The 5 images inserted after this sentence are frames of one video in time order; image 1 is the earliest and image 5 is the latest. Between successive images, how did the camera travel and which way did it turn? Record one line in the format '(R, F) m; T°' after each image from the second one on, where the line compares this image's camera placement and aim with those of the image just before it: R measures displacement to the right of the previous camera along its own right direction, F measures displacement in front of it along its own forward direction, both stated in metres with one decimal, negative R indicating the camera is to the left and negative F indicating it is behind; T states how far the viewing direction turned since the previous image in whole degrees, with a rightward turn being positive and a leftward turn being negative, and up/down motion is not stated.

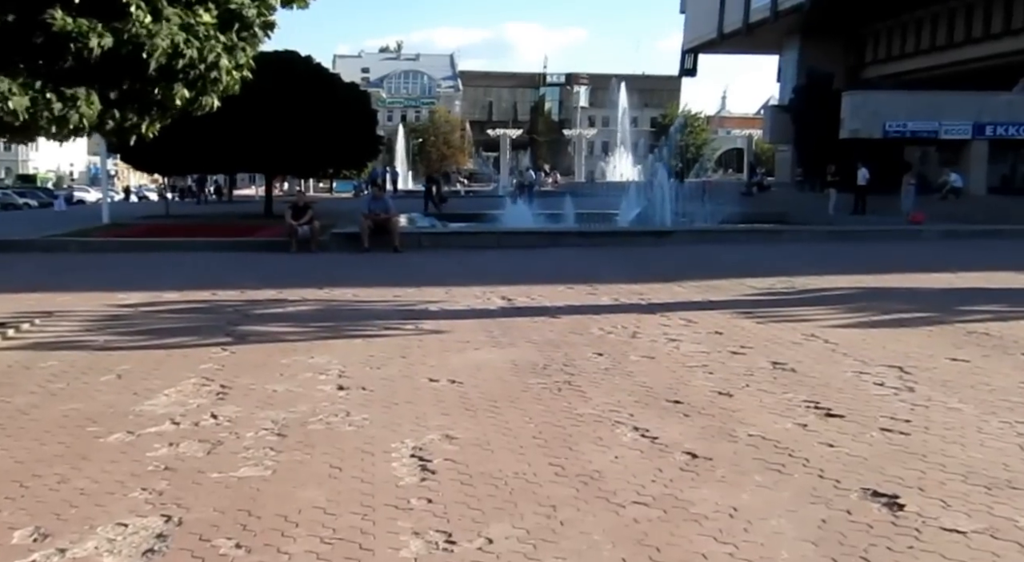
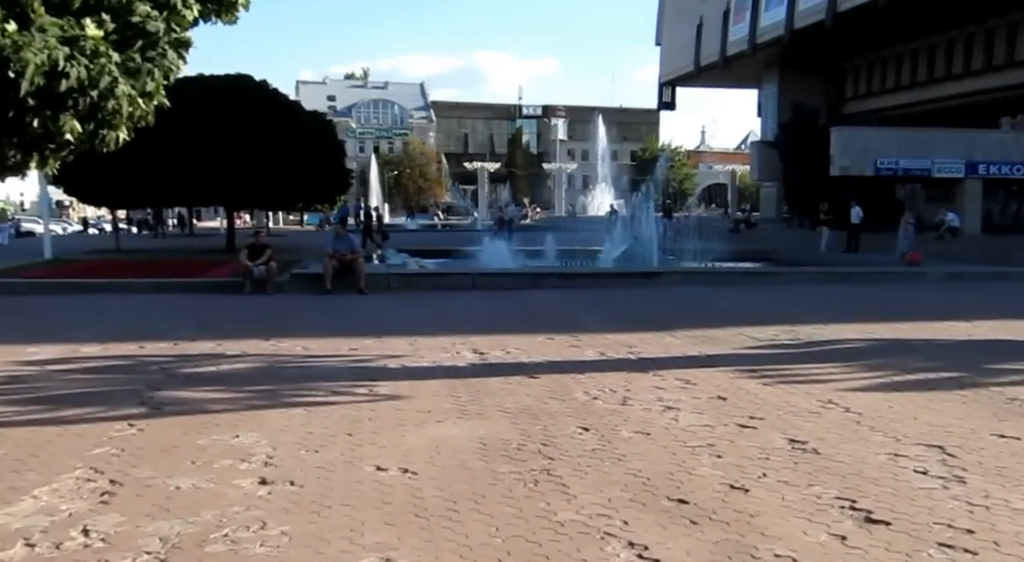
(+0.1, +1.2) m; +1°
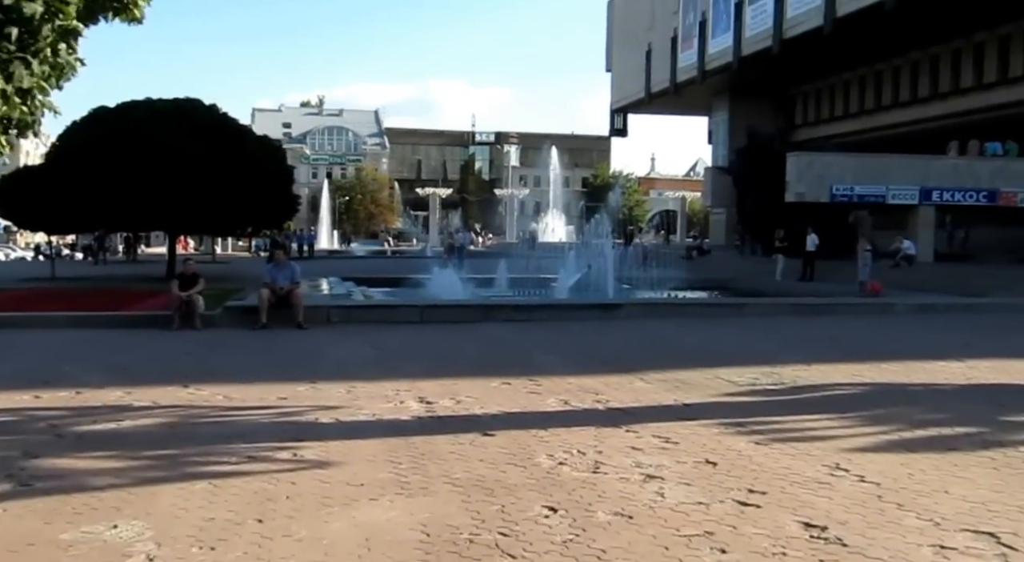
(0.0, +1.2) m; +3°
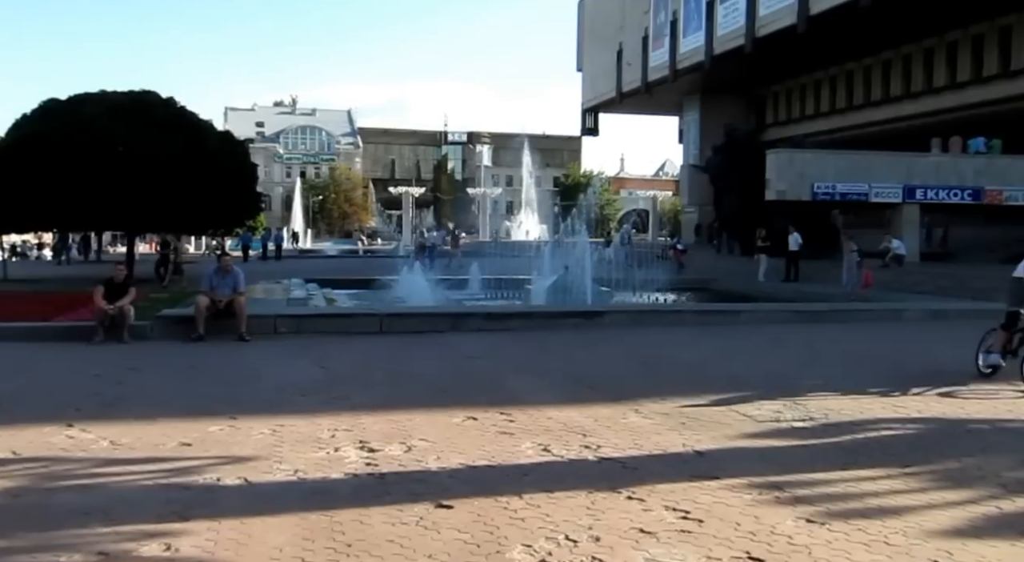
(+0.1, +1.9) m; +1°
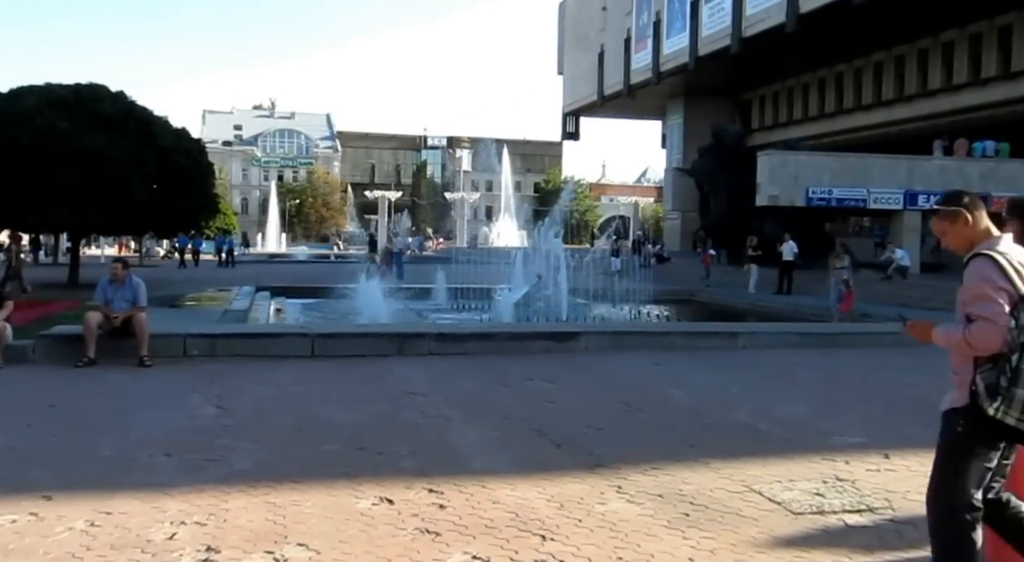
(+0.3, +2.4) m; +1°
